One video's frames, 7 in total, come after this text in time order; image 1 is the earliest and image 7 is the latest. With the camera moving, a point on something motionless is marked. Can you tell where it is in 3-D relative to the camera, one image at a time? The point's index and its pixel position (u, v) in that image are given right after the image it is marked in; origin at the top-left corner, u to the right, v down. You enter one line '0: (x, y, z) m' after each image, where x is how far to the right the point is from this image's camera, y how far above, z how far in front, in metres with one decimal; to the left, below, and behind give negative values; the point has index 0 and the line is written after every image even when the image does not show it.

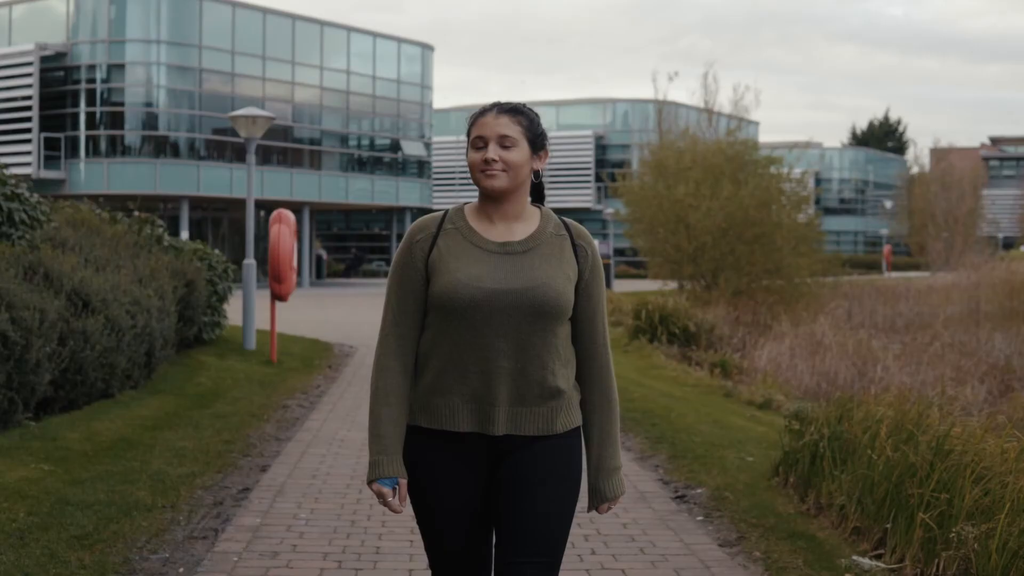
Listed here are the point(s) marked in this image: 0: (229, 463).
0: (-1.9, -1.2, +7.5) m
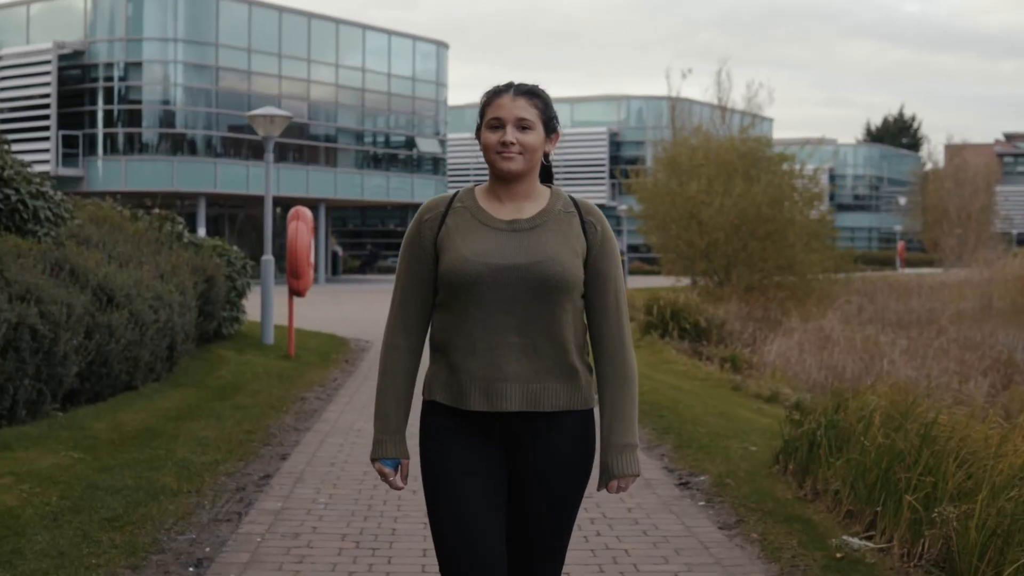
0: (-1.8, -1.1, +7.7) m
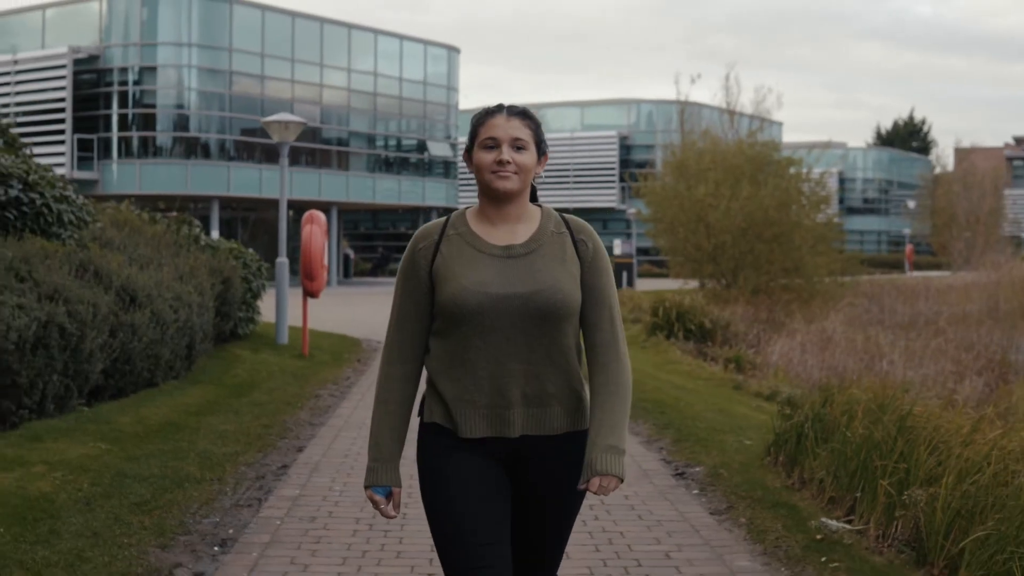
0: (-1.8, -1.1, +8.1) m
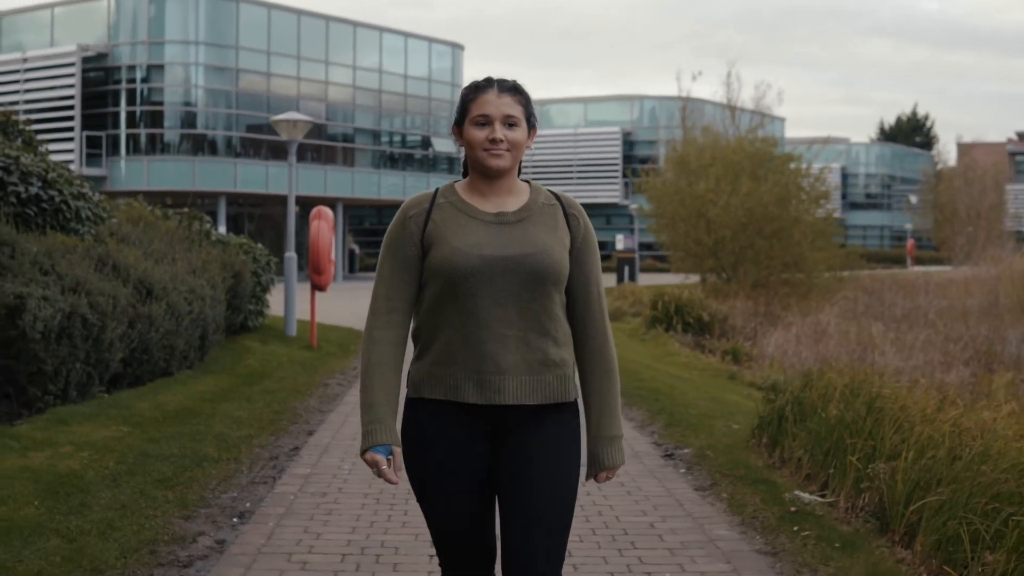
0: (-1.8, -1.1, +8.6) m
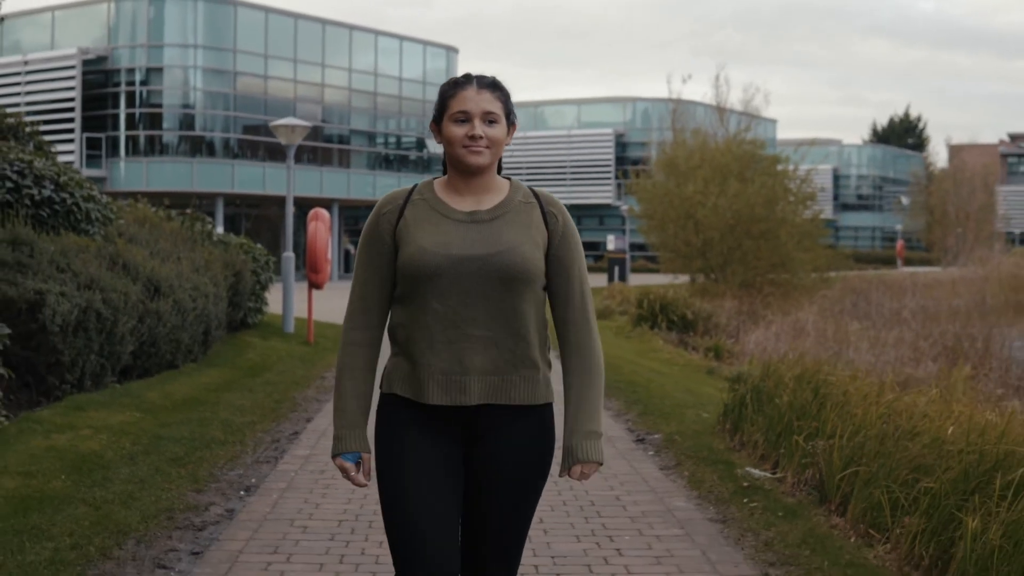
0: (-1.9, -1.0, +9.2) m
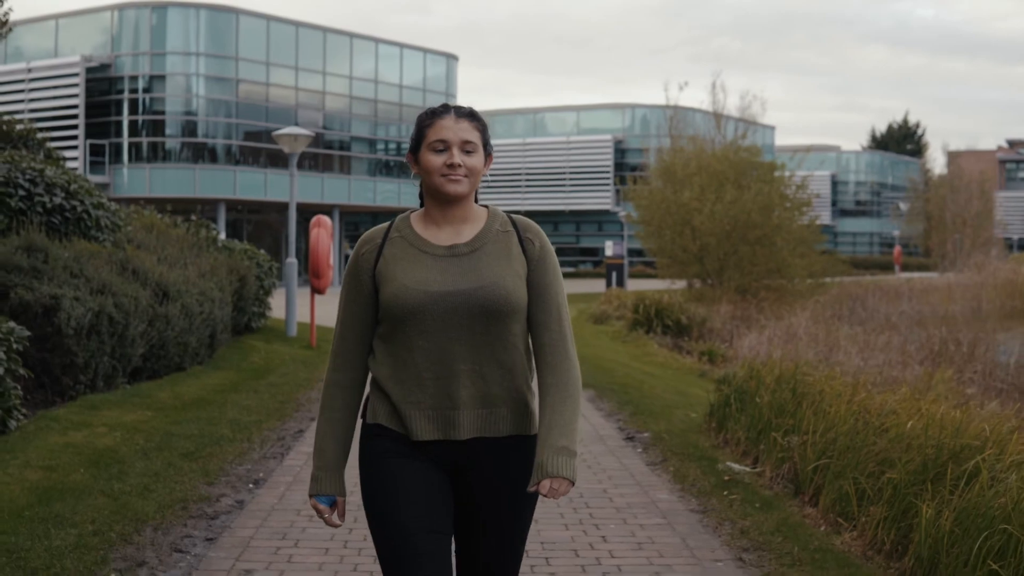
0: (-1.9, -1.1, +9.6) m
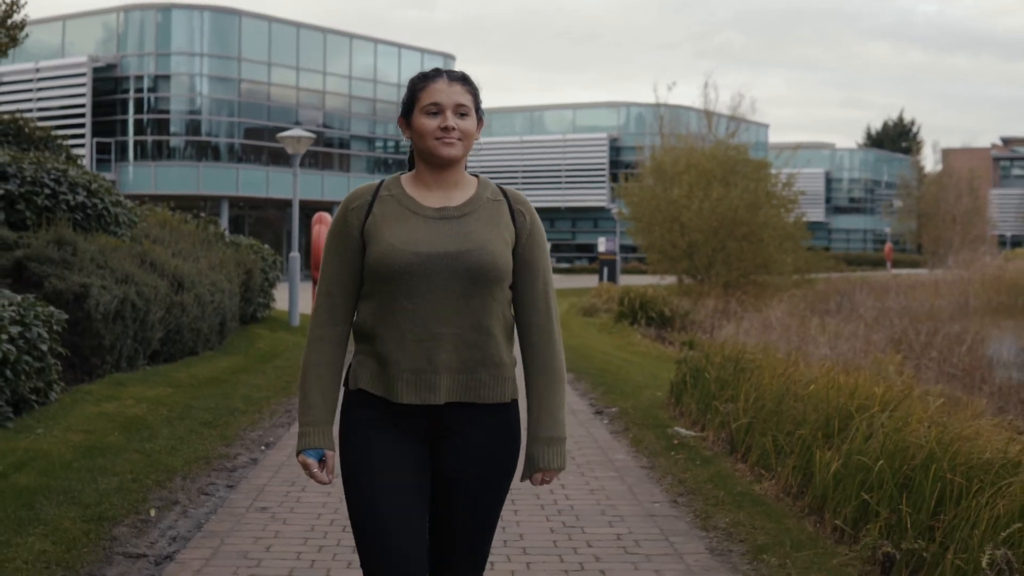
0: (-2.1, -1.0, +10.6) m
